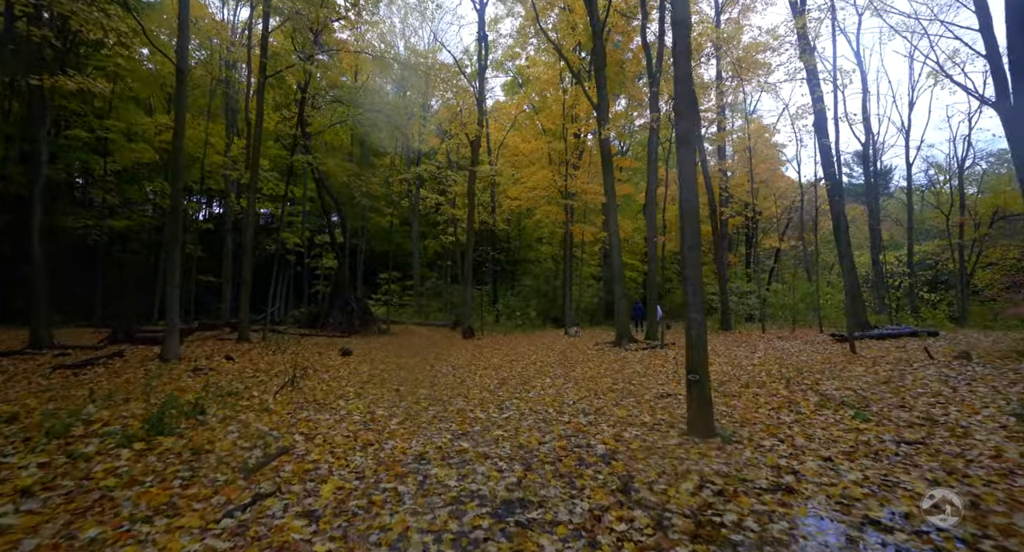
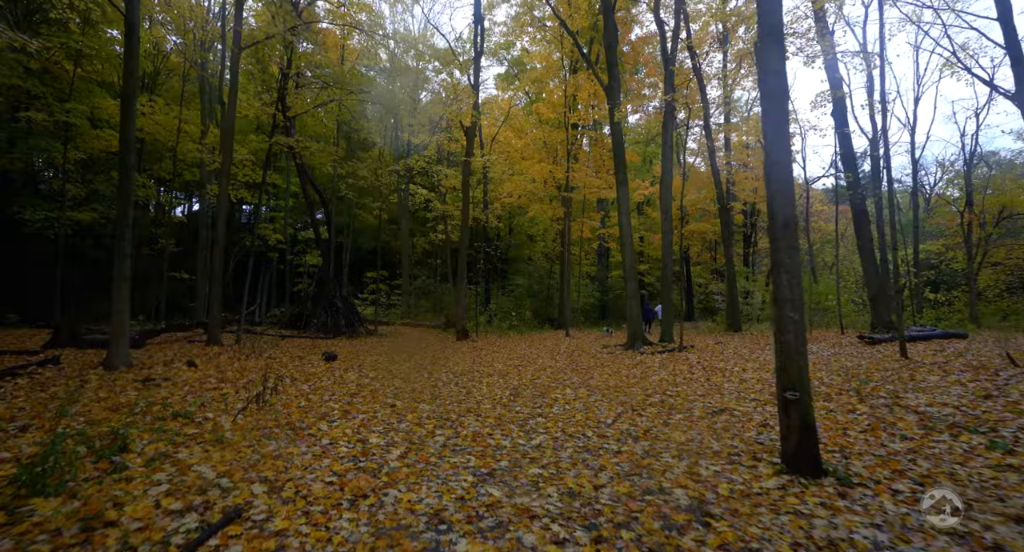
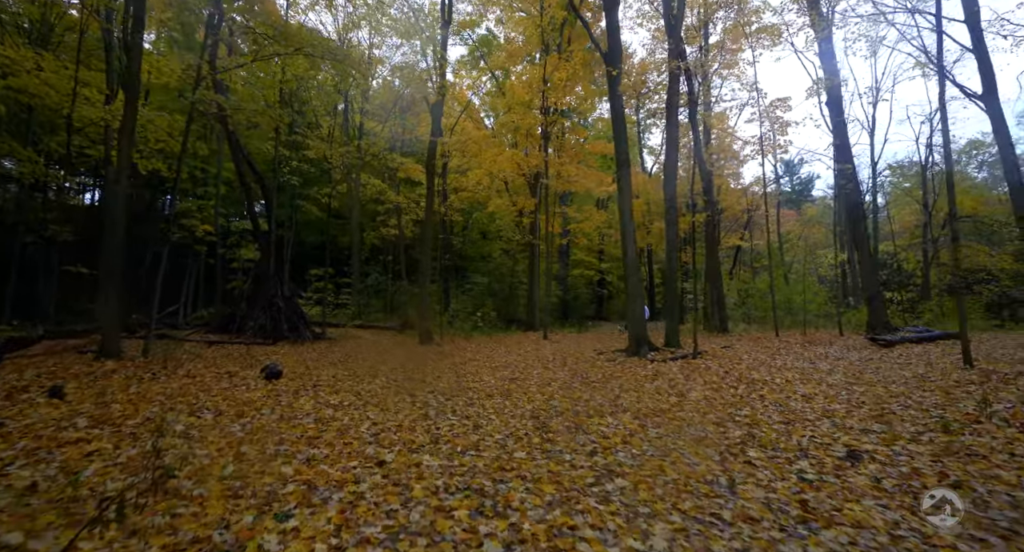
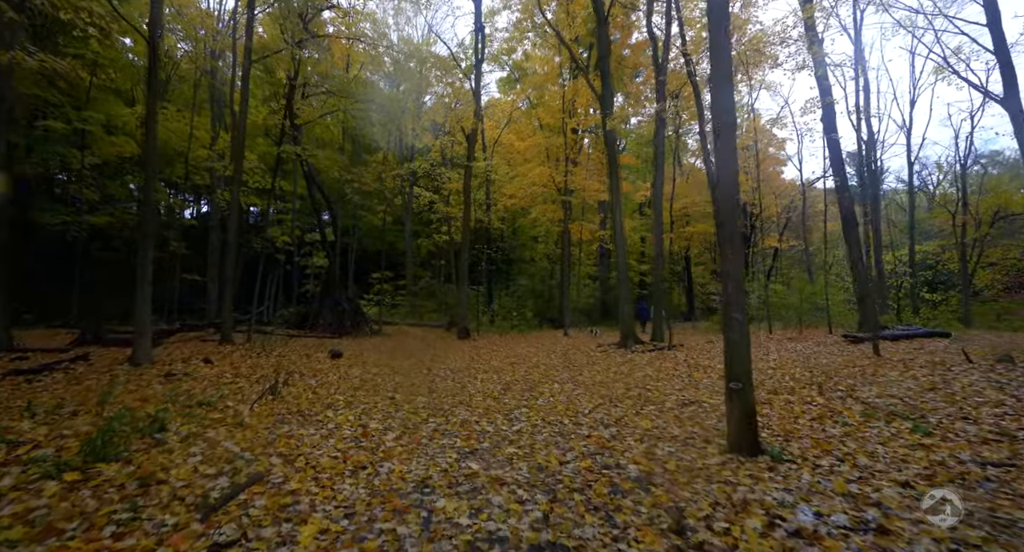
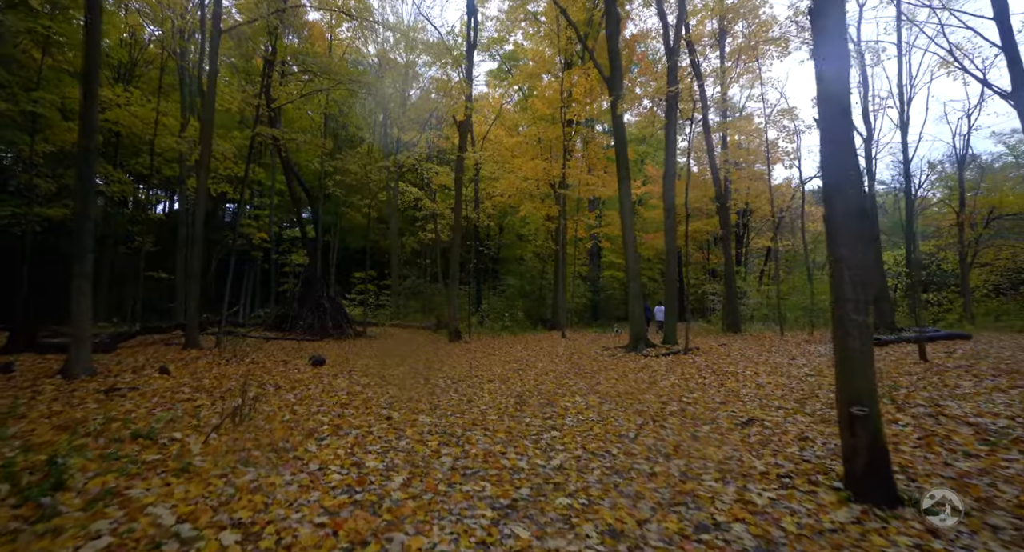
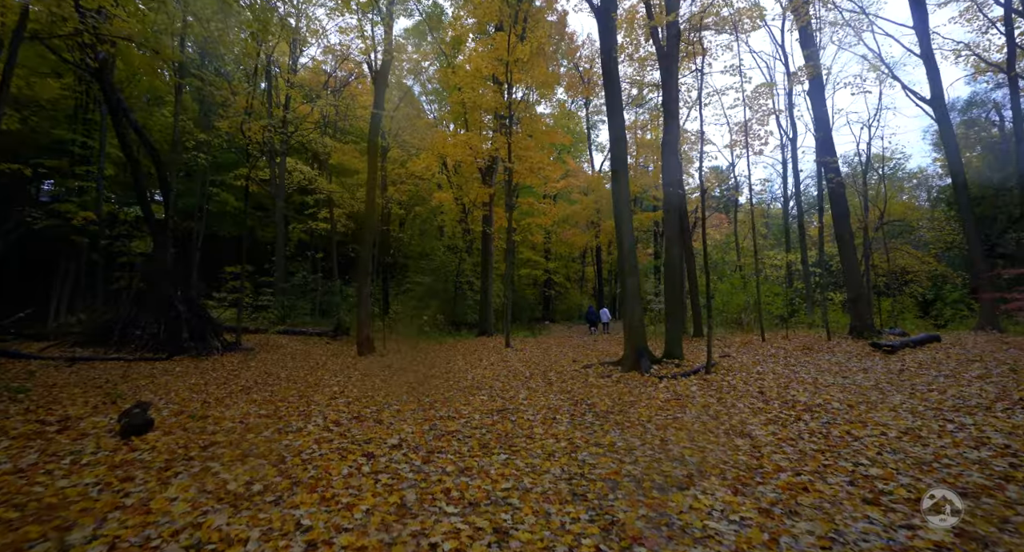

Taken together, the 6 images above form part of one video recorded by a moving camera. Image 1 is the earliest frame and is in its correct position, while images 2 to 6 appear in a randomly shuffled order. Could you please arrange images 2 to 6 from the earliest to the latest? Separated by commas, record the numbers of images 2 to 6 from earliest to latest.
4, 2, 5, 3, 6
